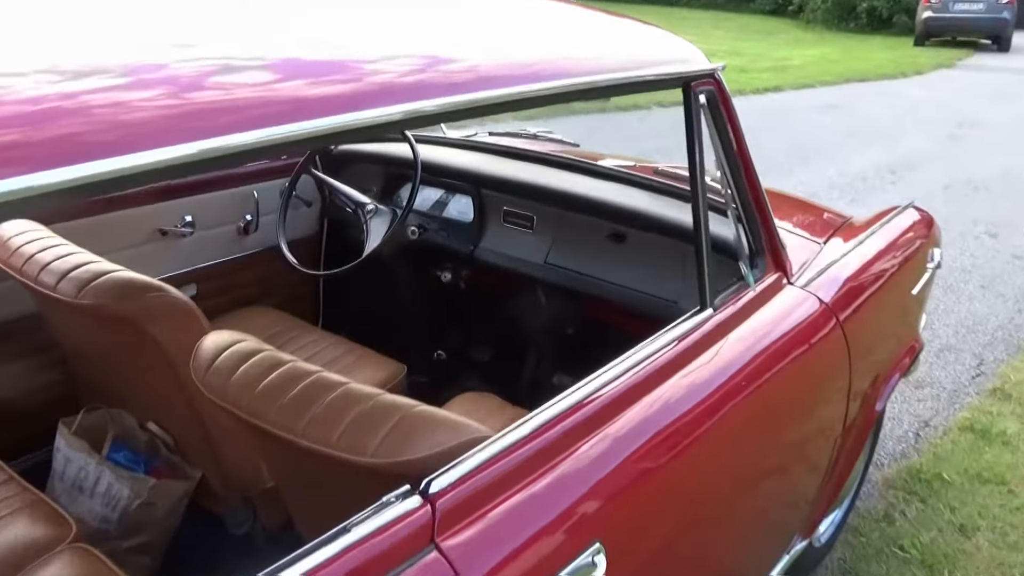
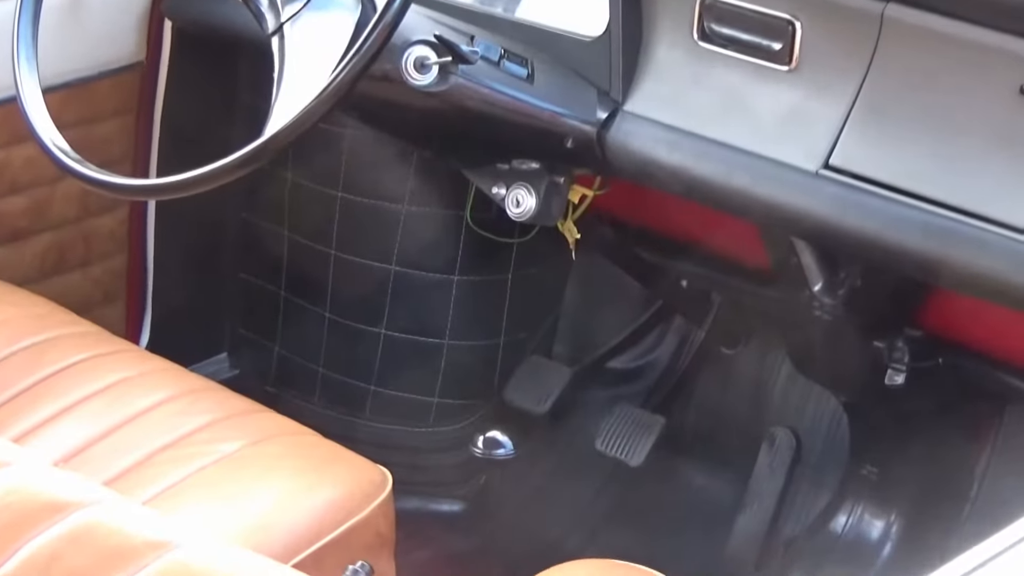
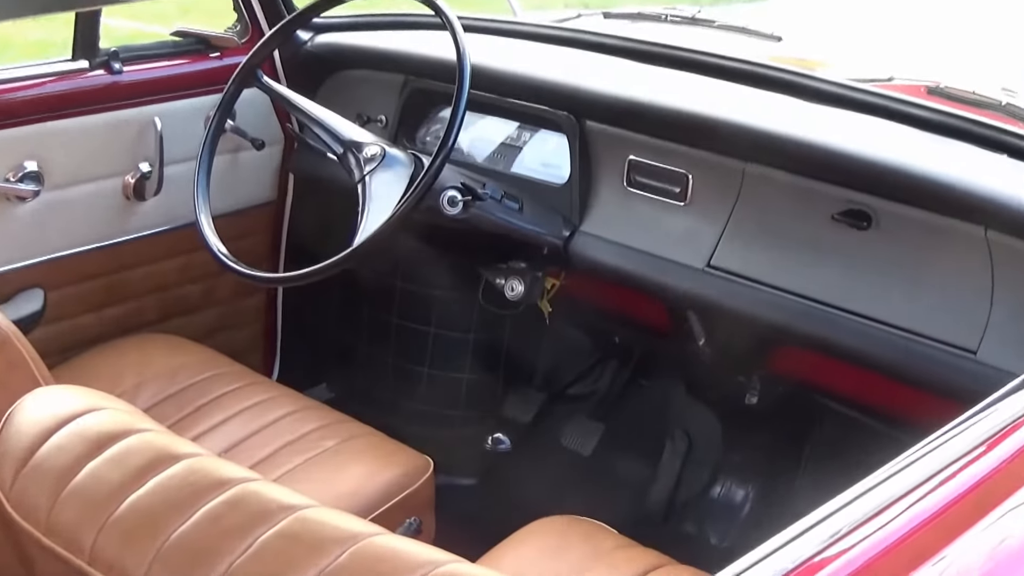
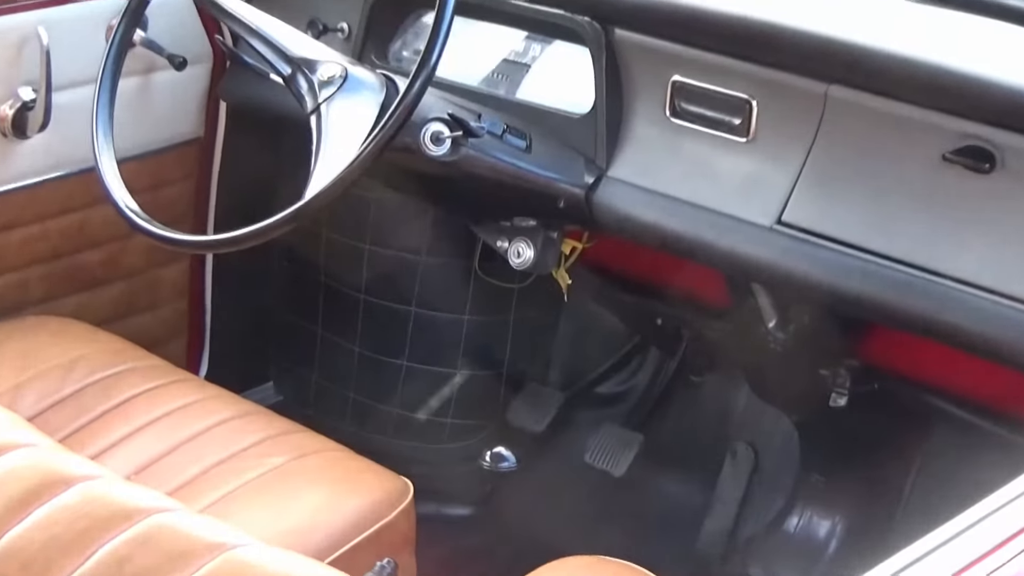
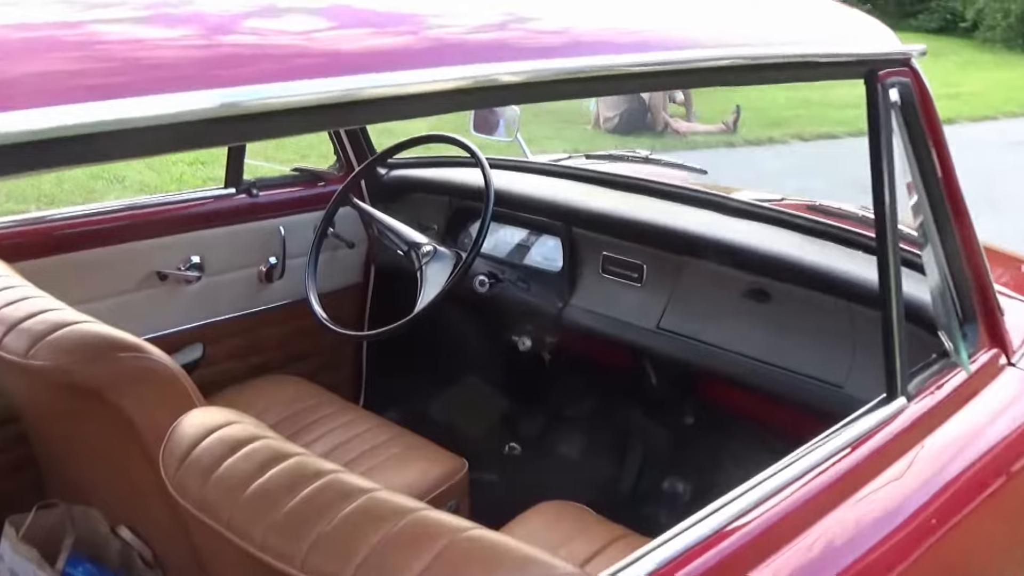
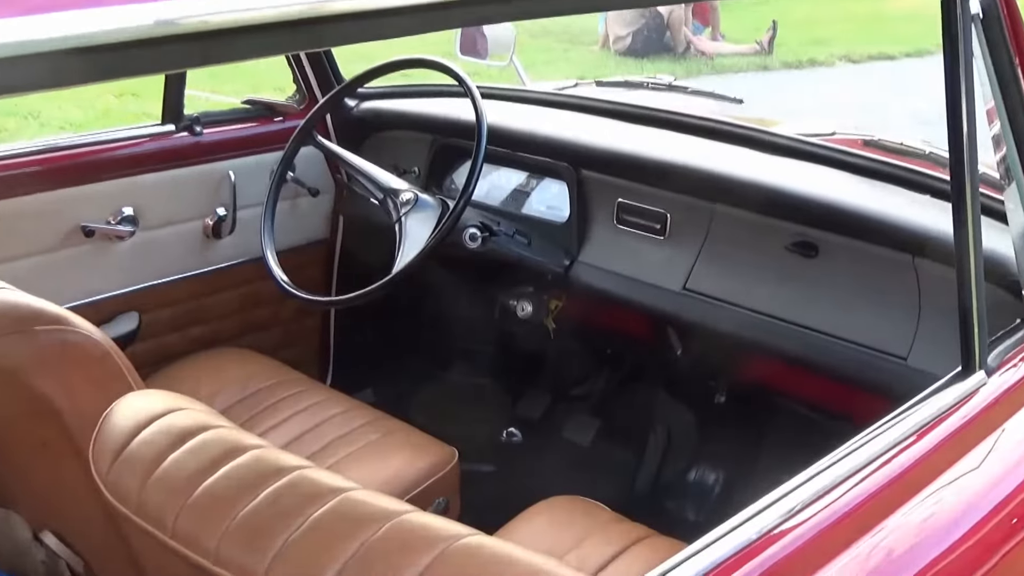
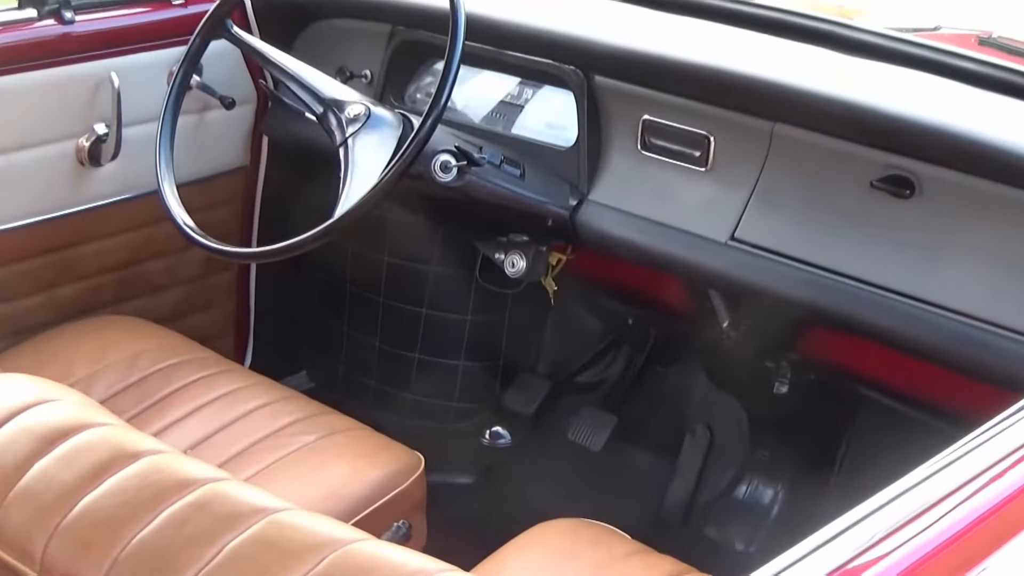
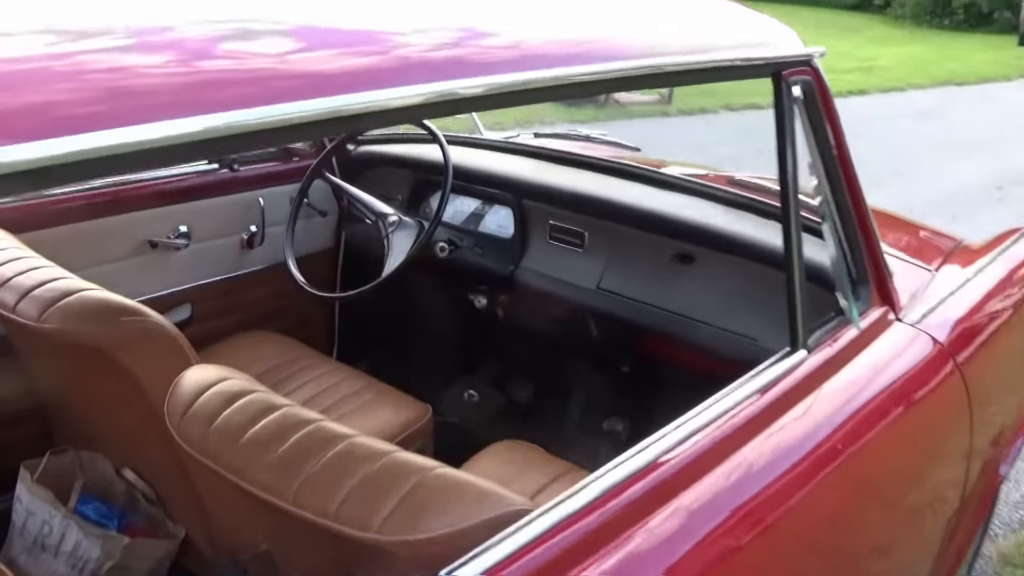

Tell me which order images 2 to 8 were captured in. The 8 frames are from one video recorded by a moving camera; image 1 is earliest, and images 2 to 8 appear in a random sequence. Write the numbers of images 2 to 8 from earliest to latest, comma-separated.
8, 5, 6, 3, 7, 4, 2
